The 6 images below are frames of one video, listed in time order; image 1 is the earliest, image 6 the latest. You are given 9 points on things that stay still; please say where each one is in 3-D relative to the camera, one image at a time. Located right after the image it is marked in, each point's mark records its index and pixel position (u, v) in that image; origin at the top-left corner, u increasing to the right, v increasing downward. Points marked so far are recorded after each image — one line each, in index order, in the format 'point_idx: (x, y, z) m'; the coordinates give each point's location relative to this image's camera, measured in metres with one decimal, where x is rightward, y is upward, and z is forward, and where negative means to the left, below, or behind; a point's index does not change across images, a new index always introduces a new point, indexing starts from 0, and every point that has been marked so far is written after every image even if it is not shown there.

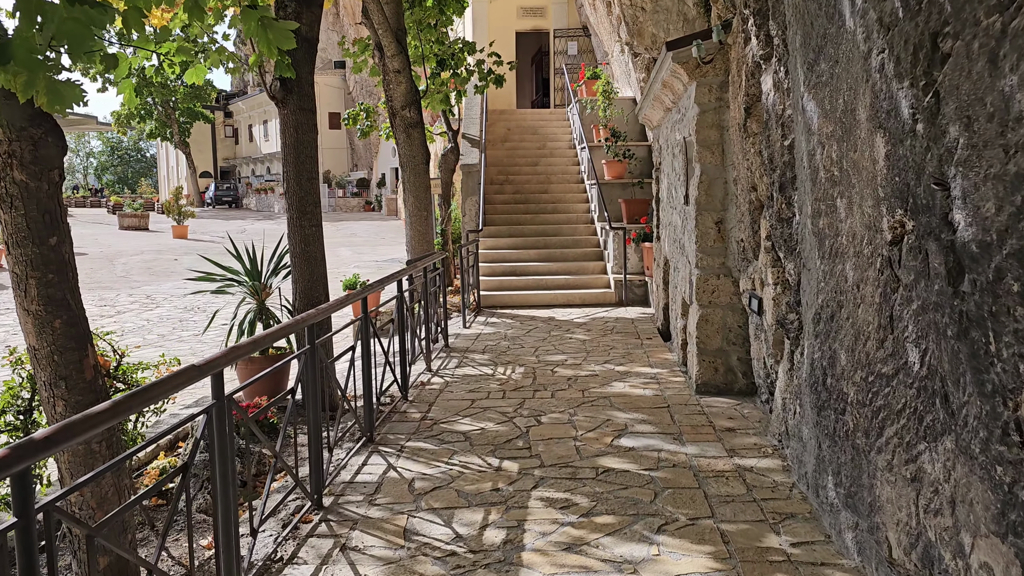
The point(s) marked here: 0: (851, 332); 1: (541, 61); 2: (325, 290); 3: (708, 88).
0: (+0.9, -0.1, +2.3) m
1: (+0.6, +4.5, +16.8) m
2: (-1.0, 0.0, +4.6) m
3: (+1.0, +1.0, +4.4) m
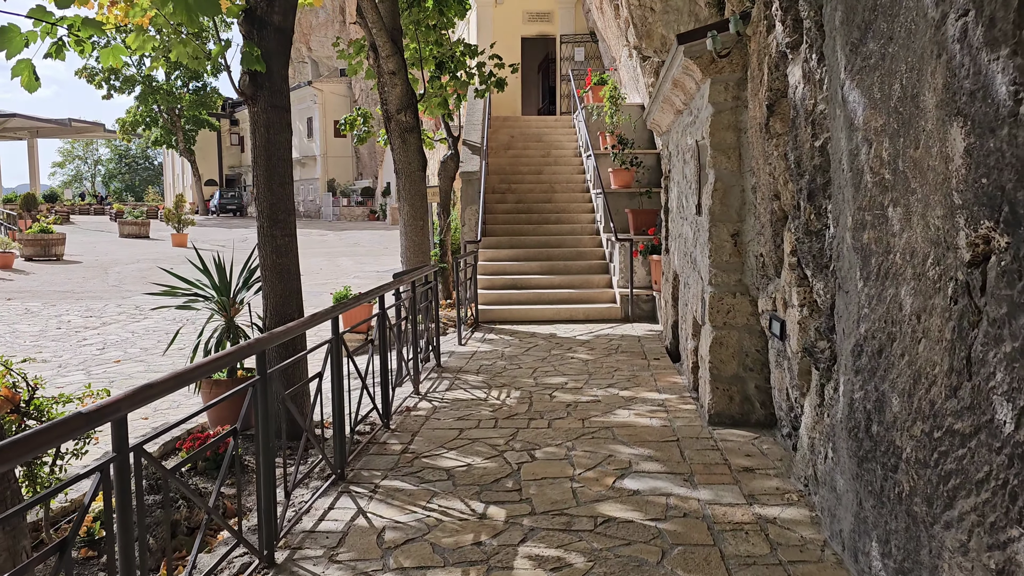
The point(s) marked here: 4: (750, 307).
0: (+0.9, -0.2, +1.9) m
1: (+0.7, +4.3, +16.4) m
2: (-1.1, -0.1, +4.1) m
3: (+1.0, +0.9, +3.9) m
4: (+1.1, -0.1, +4.0) m
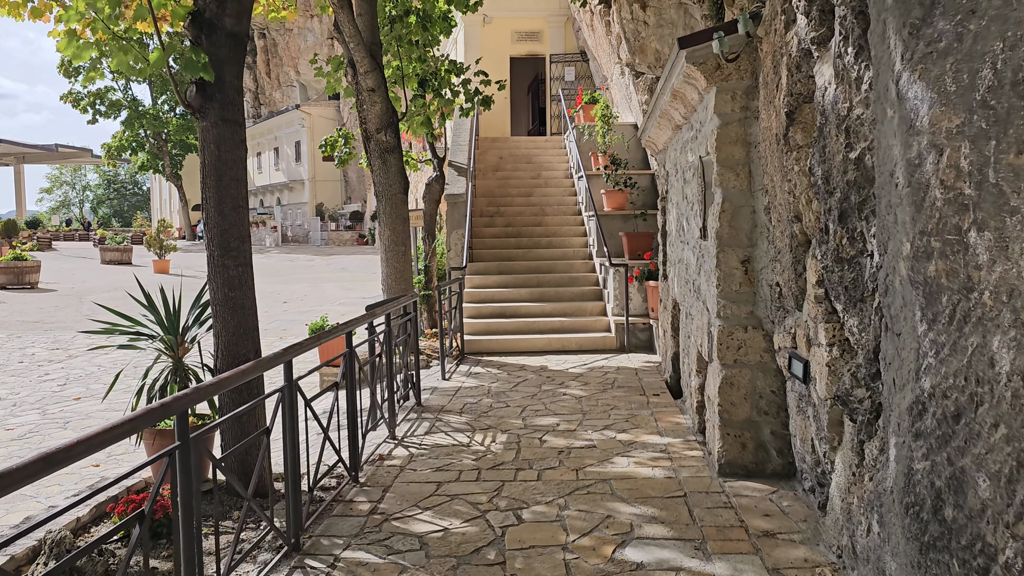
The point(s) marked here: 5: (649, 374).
0: (+0.8, -0.3, +1.4) m
1: (+0.5, +3.8, +16.0) m
2: (-1.1, -0.3, +3.7) m
3: (+0.9, +0.8, +3.5) m
4: (+1.1, -0.2, +3.5) m
5: (+1.0, -0.6, +6.2) m
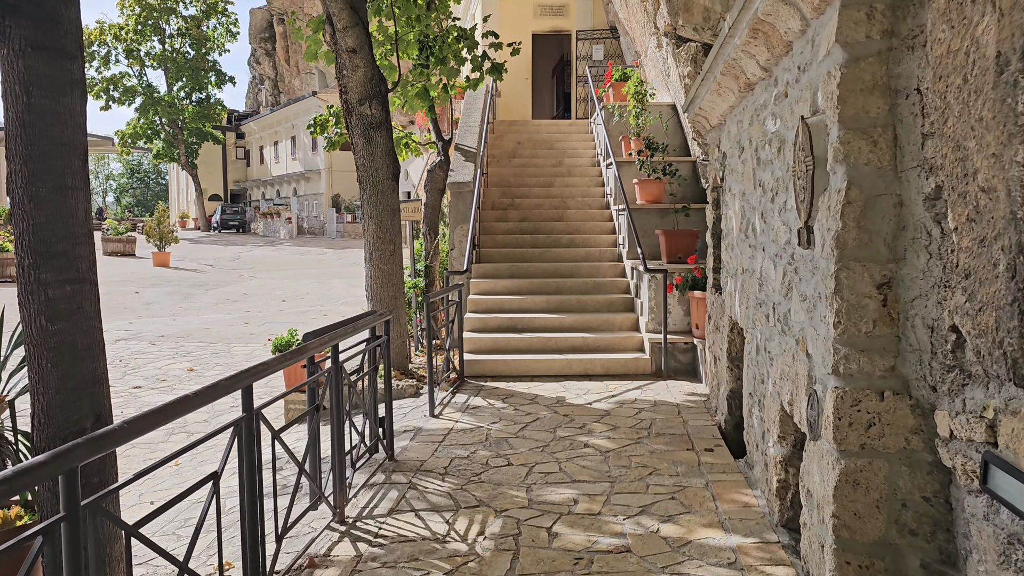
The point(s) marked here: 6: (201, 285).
0: (+0.7, -0.4, 0.0) m
1: (+0.9, +3.8, +14.6) m
2: (-1.2, -0.3, +2.4) m
3: (+0.9, +0.7, +2.1) m
4: (+1.0, -0.3, +2.2) m
5: (+1.0, -0.7, +4.8) m
6: (-5.7, 0.0, +15.3) m
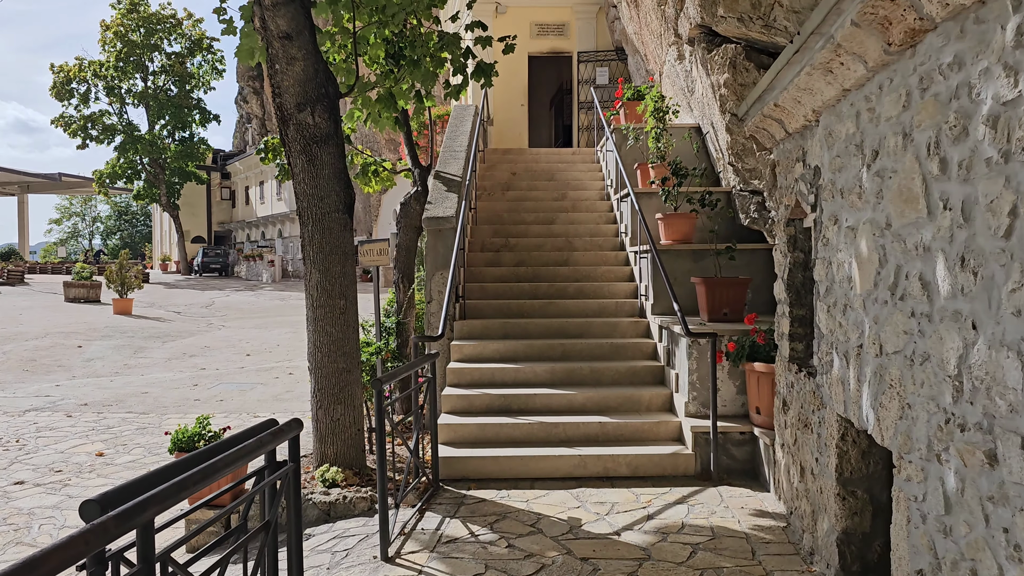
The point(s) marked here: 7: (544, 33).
0: (+0.7, -0.5, -1.6) m
1: (+0.8, +3.0, +13.2) m
2: (-1.2, -0.5, +0.8) m
3: (+0.9, +0.5, +0.6) m
4: (+1.0, -0.5, +0.6) m
5: (+1.0, -1.0, +3.2) m
6: (-5.8, -0.8, +13.7) m
7: (+0.5, +3.6, +11.7) m
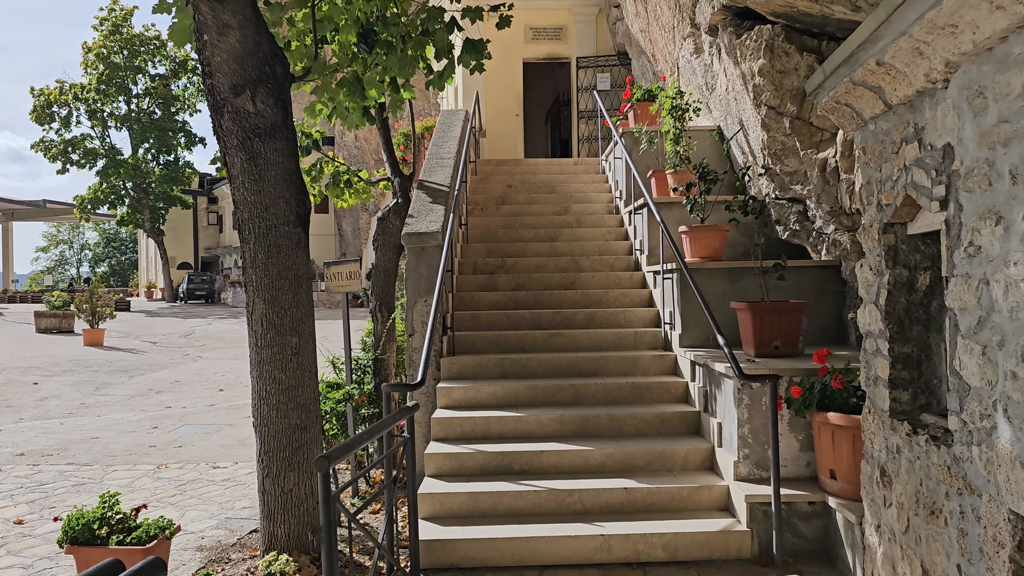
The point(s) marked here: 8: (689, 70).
0: (+0.8, -0.4, -2.5) m
1: (+0.7, +2.6, +12.4) m
2: (-1.1, -0.6, -0.2) m
3: (+0.9, +0.5, -0.3) m
4: (+1.0, -0.5, -0.4) m
5: (+1.0, -1.1, +2.2) m
6: (-5.8, -1.2, +12.6) m
7: (+0.4, +3.2, +10.9) m
8: (+1.5, +1.8, +6.9) m
